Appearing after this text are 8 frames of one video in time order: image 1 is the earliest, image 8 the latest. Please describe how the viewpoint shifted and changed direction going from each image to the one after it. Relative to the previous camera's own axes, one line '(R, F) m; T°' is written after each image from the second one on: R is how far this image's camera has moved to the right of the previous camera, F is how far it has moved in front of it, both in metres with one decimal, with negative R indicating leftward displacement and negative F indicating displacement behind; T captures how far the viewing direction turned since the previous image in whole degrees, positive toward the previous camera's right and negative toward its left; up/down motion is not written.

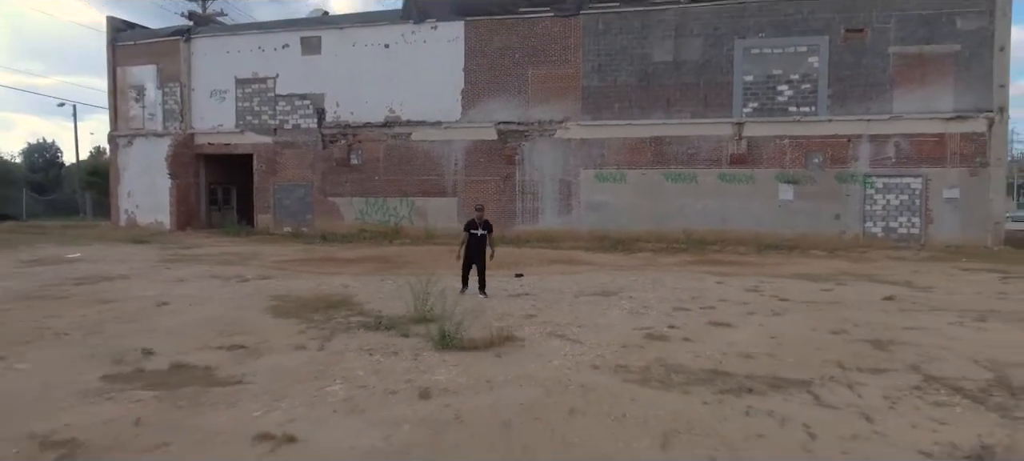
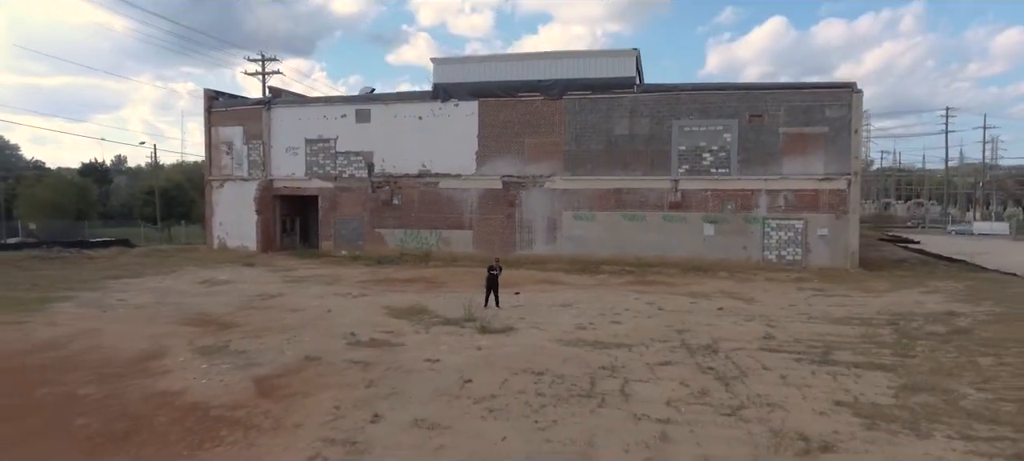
(0.0, -6.8) m; 0°
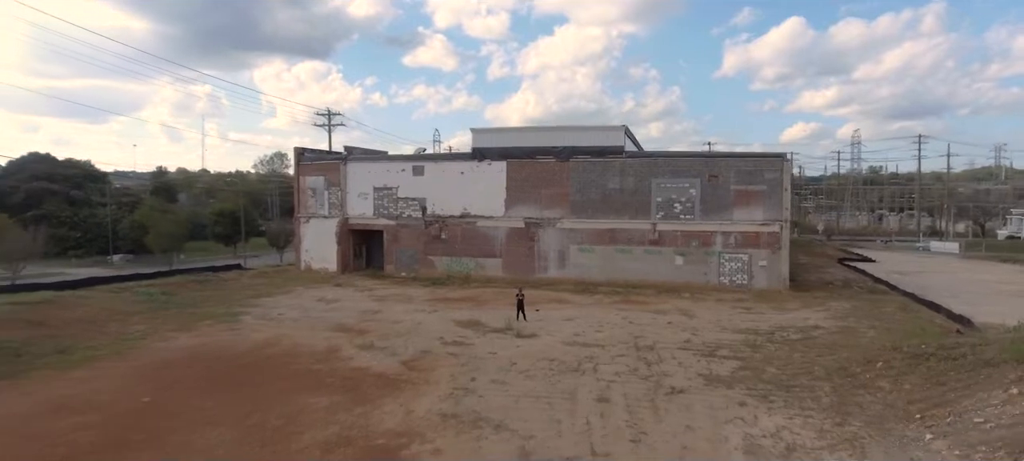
(-0.3, -8.3) m; -1°
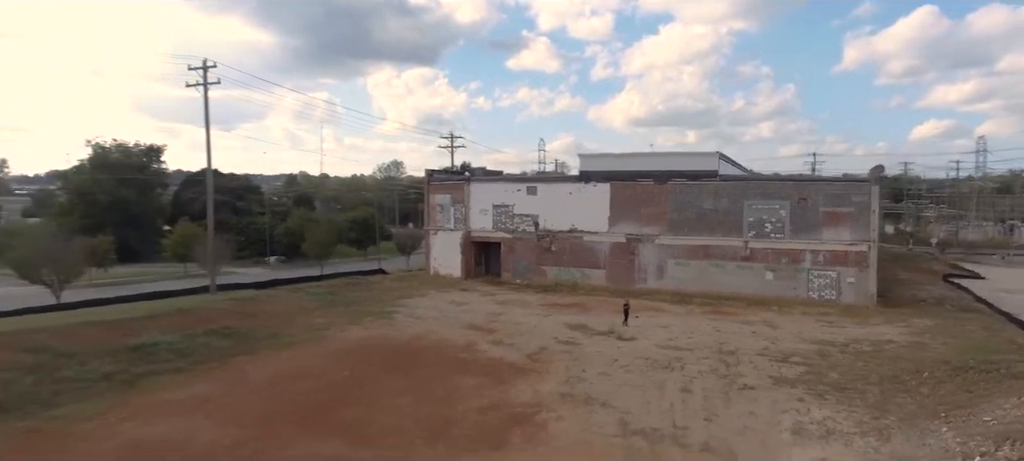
(-0.1, -4.6) m; -9°
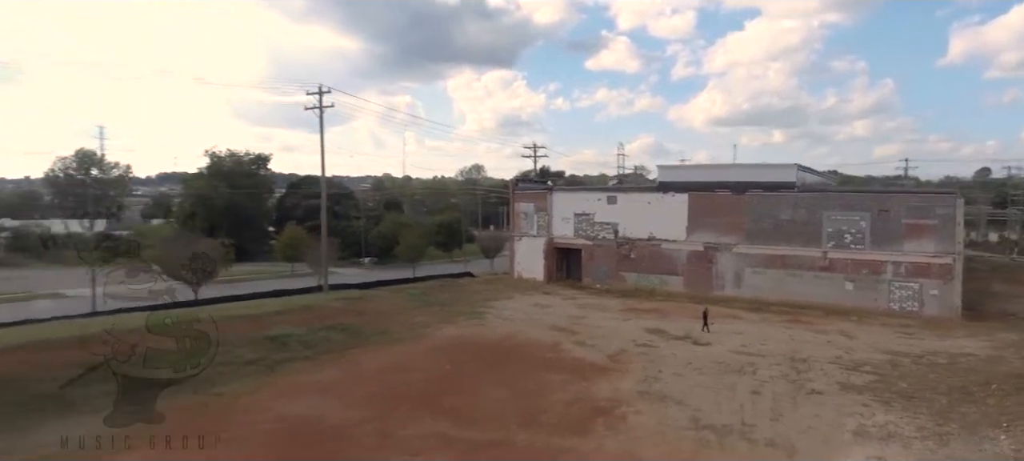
(-0.2, -2.4) m; -7°
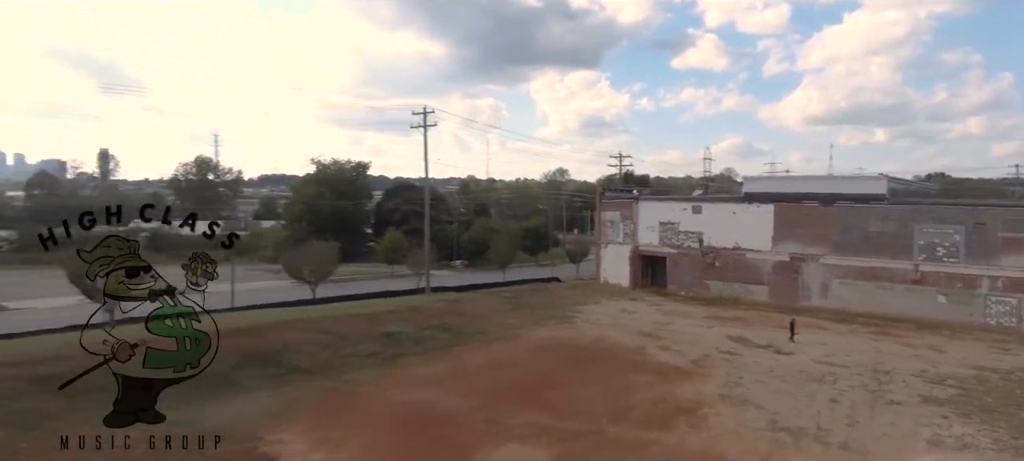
(-0.3, -2.4) m; -7°
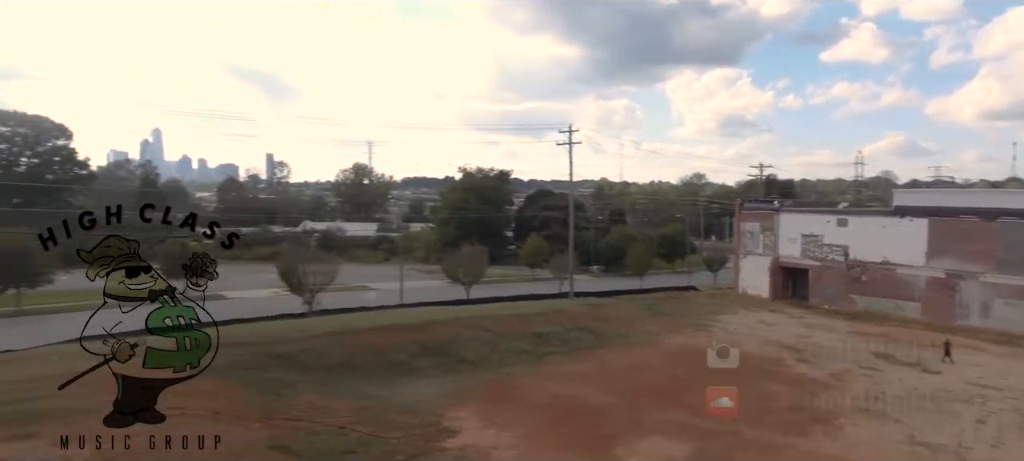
(-0.4, -2.9) m; -12°
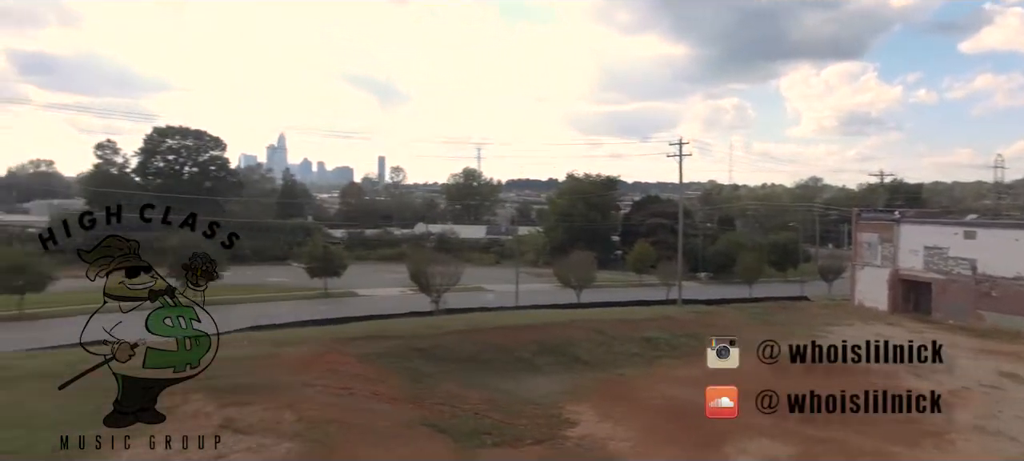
(-0.5, -2.4) m; -9°
